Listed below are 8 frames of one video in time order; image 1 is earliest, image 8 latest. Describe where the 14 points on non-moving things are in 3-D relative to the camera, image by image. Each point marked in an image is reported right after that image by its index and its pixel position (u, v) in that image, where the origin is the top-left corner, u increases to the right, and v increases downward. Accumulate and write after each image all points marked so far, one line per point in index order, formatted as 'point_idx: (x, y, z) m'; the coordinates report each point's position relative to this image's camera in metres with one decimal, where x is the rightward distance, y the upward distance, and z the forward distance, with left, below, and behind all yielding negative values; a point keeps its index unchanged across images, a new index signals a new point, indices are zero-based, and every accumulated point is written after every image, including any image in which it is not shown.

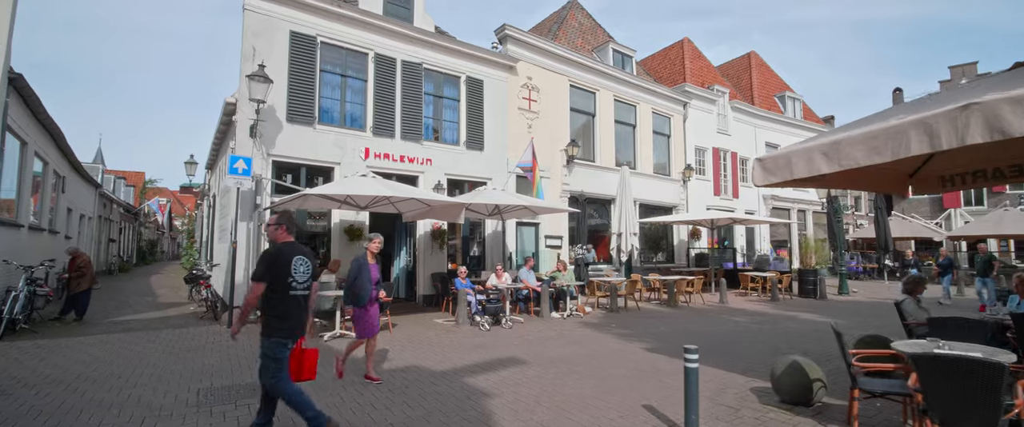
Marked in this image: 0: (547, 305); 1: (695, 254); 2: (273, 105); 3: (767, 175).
0: (+0.8, -2.1, +10.7) m
1: (+7.2, -1.6, +18.7) m
2: (-5.2, +2.4, +10.2) m
3: (+2.7, +0.4, +5.0) m
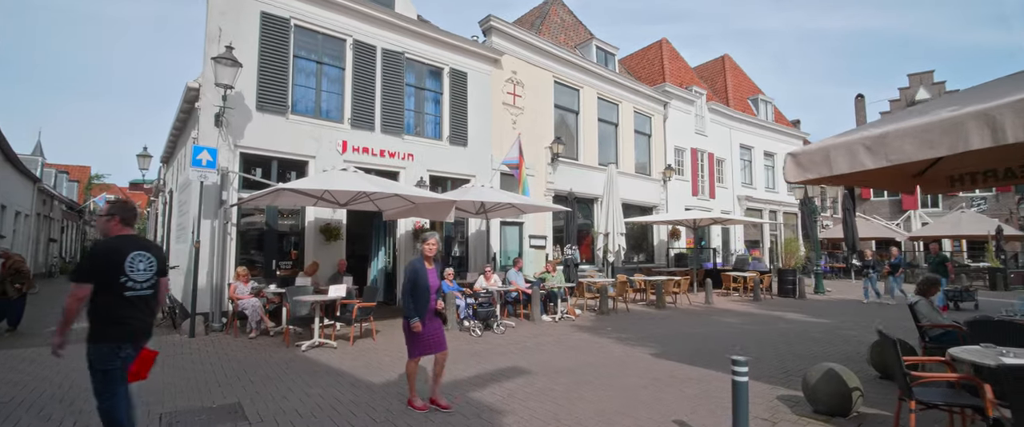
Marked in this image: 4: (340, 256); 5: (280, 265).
0: (+0.6, -2.1, +10.2) m
1: (+6.4, -1.6, +18.6) m
2: (-5.4, +2.4, +9.3) m
3: (+2.9, +0.4, +4.7) m
4: (-3.8, -1.0, +10.4) m
5: (-4.8, -1.1, +9.7) m
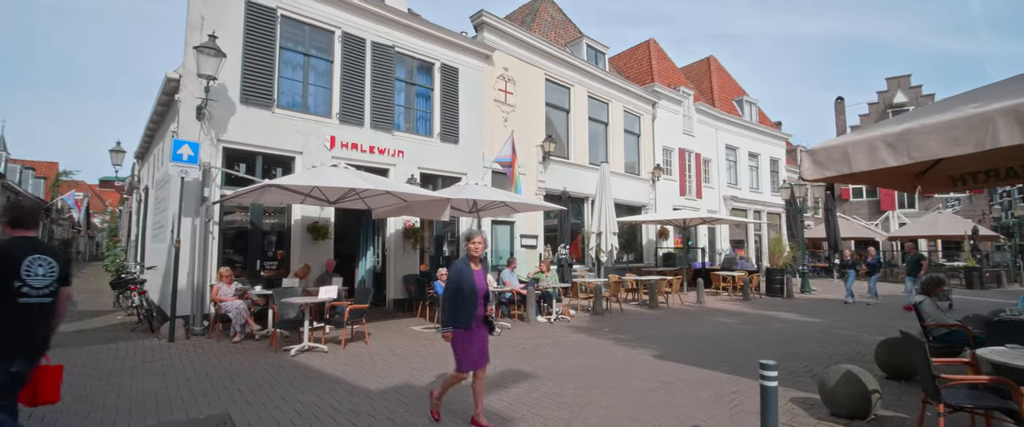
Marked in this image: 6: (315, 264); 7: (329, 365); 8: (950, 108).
0: (+0.5, -2.0, +10.0) m
1: (+5.9, -1.6, +18.7) m
2: (-5.4, +2.4, +8.9) m
3: (+3.0, +0.4, +4.6) m
4: (-3.9, -0.9, +10.0) m
5: (-4.9, -1.0, +9.3) m
6: (-4.1, -1.0, +9.8) m
7: (-2.5, -2.1, +6.5) m
8: (+3.9, +0.9, +4.2) m
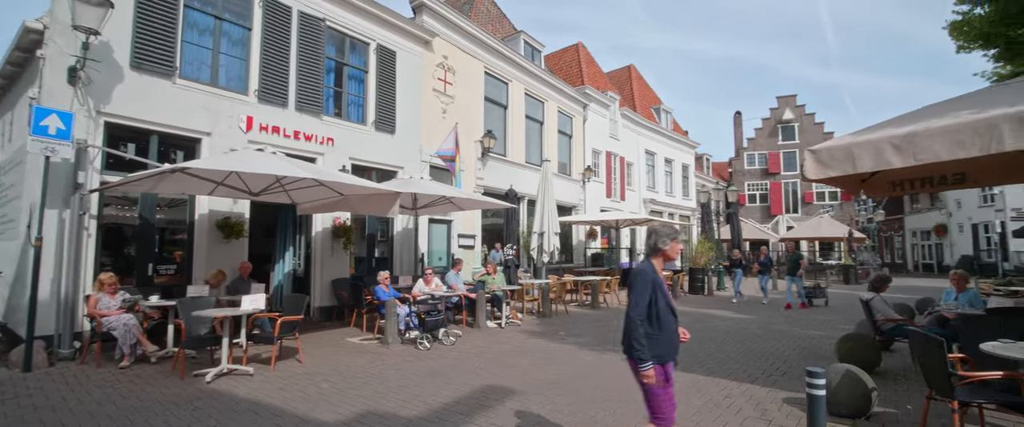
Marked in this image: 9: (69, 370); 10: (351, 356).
0: (-0.6, -2.0, +9.3) m
1: (+3.1, -1.6, +18.9) m
2: (-6.1, +2.6, +7.1) m
3: (+3.0, +0.4, +4.5) m
4: (-4.9, -0.8, +8.5) m
5: (-5.7, -0.9, +7.6) m
6: (-5.0, -0.9, +8.3) m
7: (-2.8, -2.0, +5.3) m
8: (+3.9, +0.9, +4.3) m
9: (-5.6, -2.0, +5.9) m
10: (-2.4, -2.1, +7.0) m
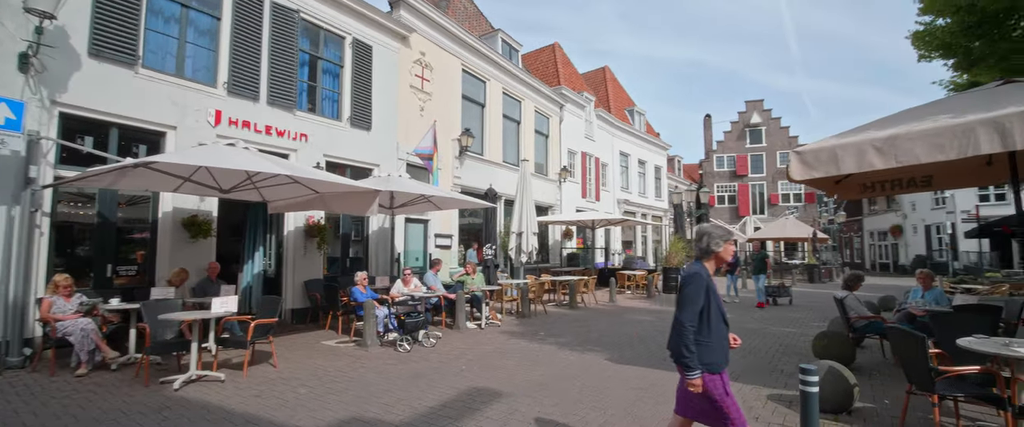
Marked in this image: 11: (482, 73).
0: (-1.0, -2.0, +9.1) m
1: (+2.2, -1.6, +18.9) m
2: (-6.3, +2.6, +6.7) m
3: (+2.9, +0.5, +4.6) m
4: (-5.2, -0.8, +8.1) m
5: (-6.0, -0.9, +7.2) m
6: (-5.3, -0.9, +7.9) m
7: (-2.9, -2.0, +5.0) m
8: (+3.9, +0.9, +4.4) m
9: (-5.7, -1.9, +5.5) m
10: (-2.6, -2.1, +6.7) m
11: (-1.0, +4.4, +14.8) m
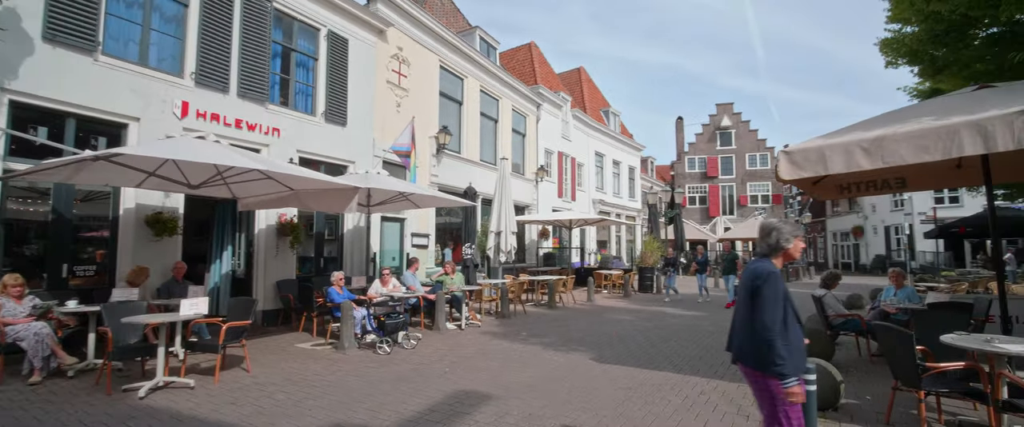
0: (-1.3, -1.9, +8.9) m
1: (+1.2, -1.6, +18.9) m
2: (-6.5, +2.7, +6.2) m
3: (+2.8, +0.5, +4.6) m
4: (-5.5, -0.7, +7.7) m
5: (-6.2, -0.8, +6.7) m
6: (-5.6, -0.9, +7.4) m
7: (-3.0, -1.9, +4.7) m
8: (+3.8, +0.9, +4.5) m
9: (-5.9, -1.9, +5.0) m
10: (-2.8, -2.0, +6.5) m
11: (-1.6, +4.4, +14.6) m
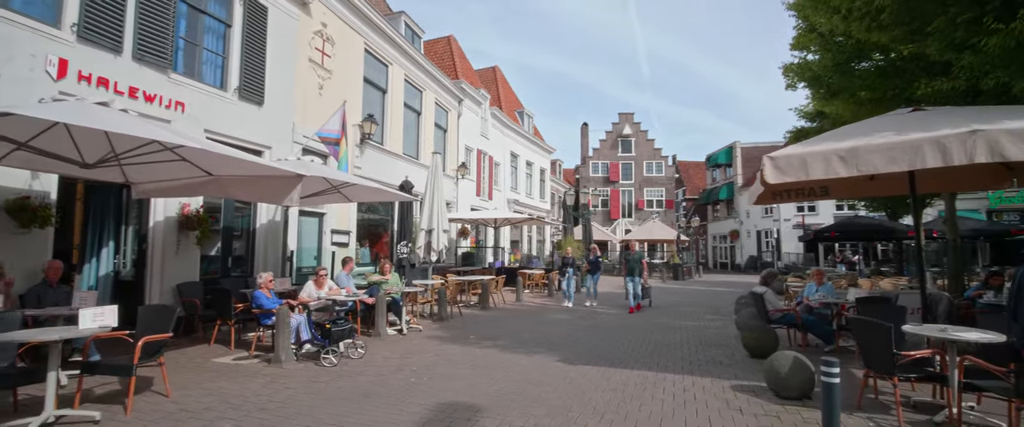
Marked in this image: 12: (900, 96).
0: (-2.2, -1.9, +8.2) m
1: (-1.9, -1.6, +18.5) m
2: (-6.6, +2.9, +4.3) m
3: (+2.8, +0.4, +4.9) m
4: (-6.0, -0.6, +6.0) m
5: (-6.5, -0.6, +4.9) m
6: (-6.1, -0.7, +5.7) m
7: (-3.0, -1.8, +3.7) m
8: (+3.8, +0.9, +5.0) m
9: (-5.8, -1.7, +3.4) m
10: (-3.2, -1.9, +5.4) m
11: (-3.7, +4.6, +13.7) m
12: (+7.3, +2.2, +8.8) m
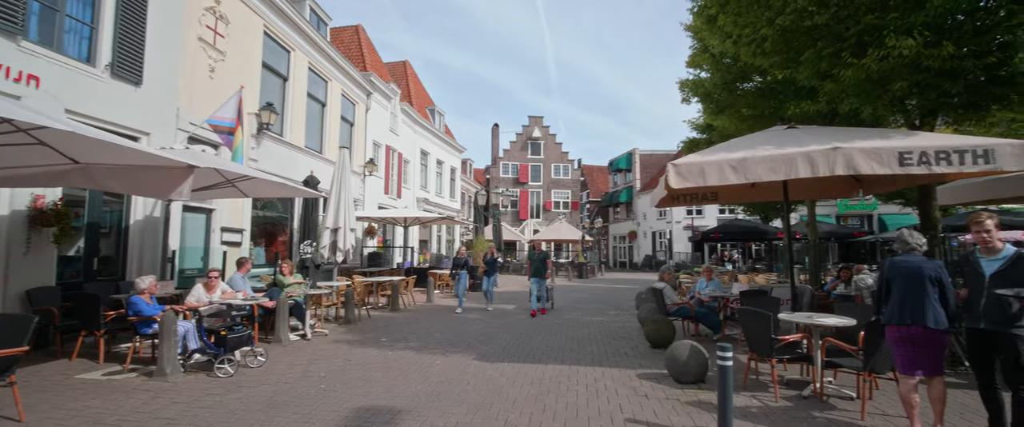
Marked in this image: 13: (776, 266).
0: (-3.6, -1.8, +7.6) m
1: (-5.3, -1.5, +17.7) m
2: (-7.1, +3.0, +3.0) m
3: (+1.9, +0.4, +5.4) m
4: (-6.9, -0.5, +4.7) m
5: (-7.1, -0.5, +3.6) m
6: (-6.9, -0.6, +4.5) m
7: (-3.5, -1.7, +3.0) m
8: (+2.9, +0.8, +5.6) m
9: (-6.2, -1.6, +2.2) m
10: (-4.0, -1.9, +4.7) m
11: (-6.0, +4.6, +12.7) m
12: (+5.6, +2.1, +10.1) m
13: (+11.2, -2.2, +20.0) m
